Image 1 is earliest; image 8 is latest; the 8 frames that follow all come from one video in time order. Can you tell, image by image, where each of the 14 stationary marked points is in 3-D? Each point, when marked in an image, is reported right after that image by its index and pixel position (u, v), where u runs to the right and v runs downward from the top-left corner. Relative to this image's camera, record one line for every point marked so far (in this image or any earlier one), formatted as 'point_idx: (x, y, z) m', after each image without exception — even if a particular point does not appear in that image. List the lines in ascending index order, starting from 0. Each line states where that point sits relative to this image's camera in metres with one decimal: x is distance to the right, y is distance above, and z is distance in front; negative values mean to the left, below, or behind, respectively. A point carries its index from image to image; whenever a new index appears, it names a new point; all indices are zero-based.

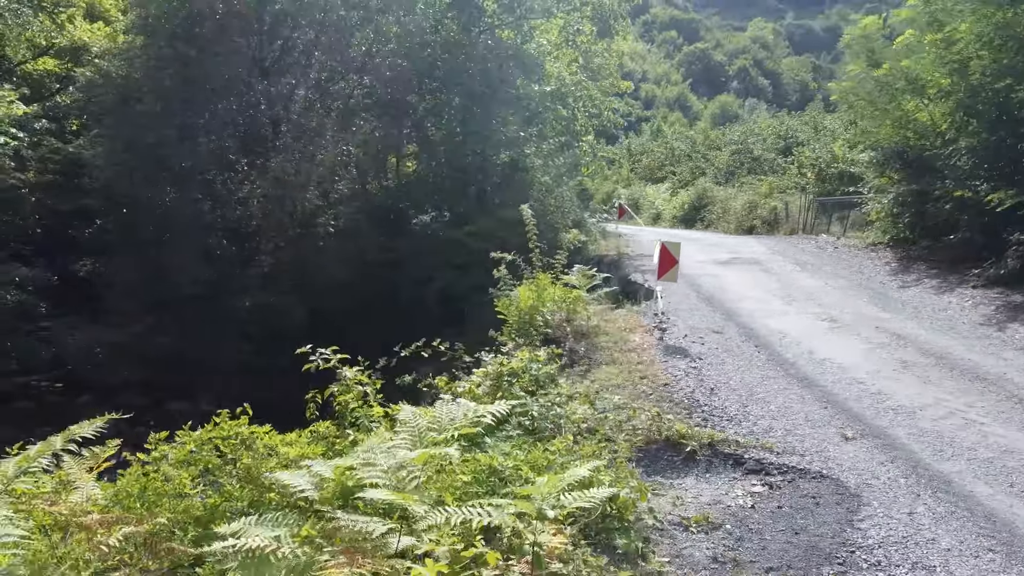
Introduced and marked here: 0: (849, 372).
0: (+2.9, -0.6, +6.5) m
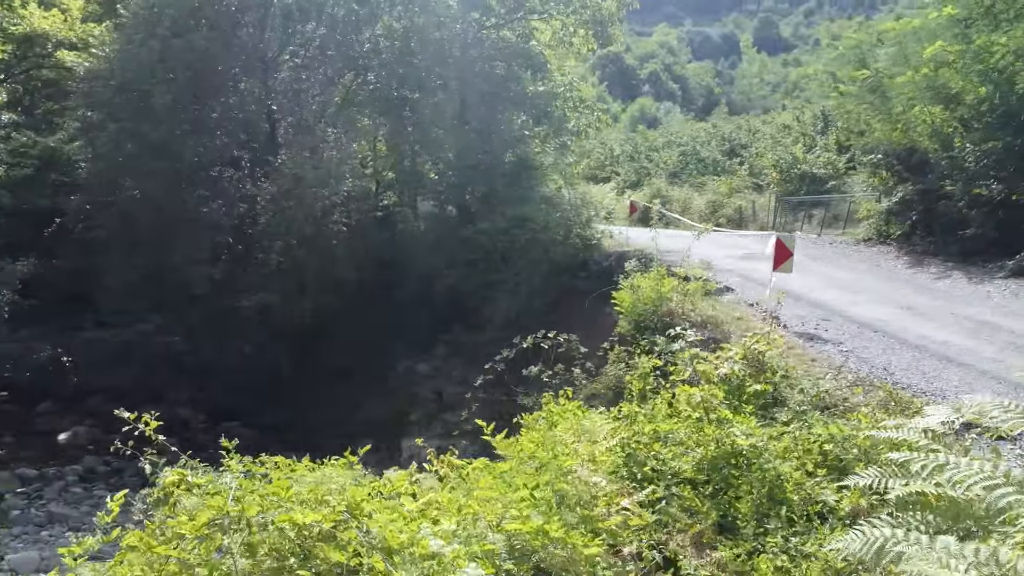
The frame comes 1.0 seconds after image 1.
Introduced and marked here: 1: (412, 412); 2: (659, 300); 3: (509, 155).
0: (+4.2, -0.5, +7.1) m
1: (-1.9, -2.1, +14.0) m
2: (+1.4, -0.1, +7.7) m
3: (-0.2, +2.5, +15.3) m
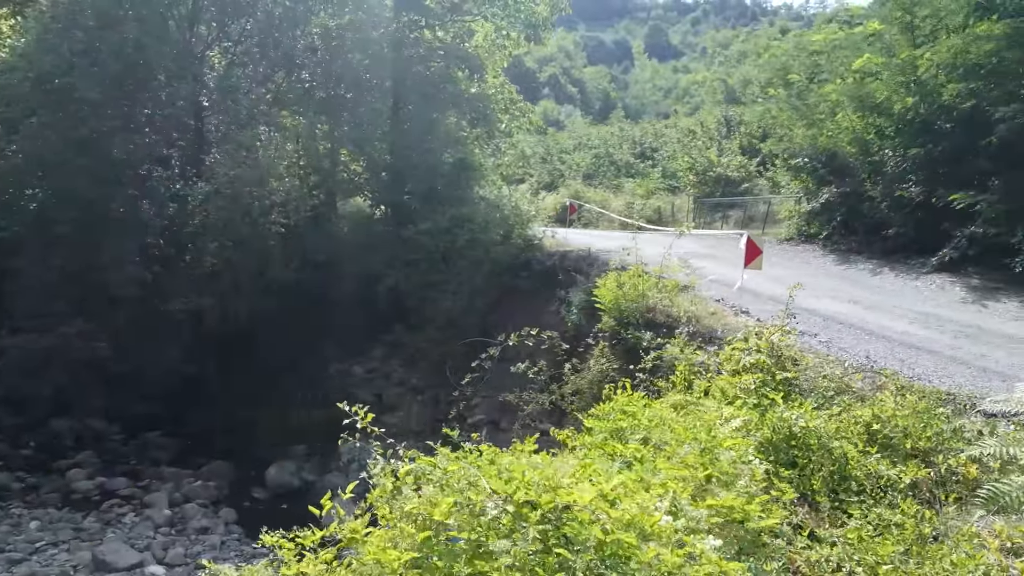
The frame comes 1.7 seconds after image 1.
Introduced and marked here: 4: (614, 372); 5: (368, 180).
0: (+4.1, -0.4, +7.8) m
1: (-2.8, -2.1, +13.9) m
2: (+1.3, -0.1, +8.0) m
3: (-1.3, +2.5, +15.3) m
4: (+1.0, -0.8, +7.8) m
5: (-2.7, +2.0, +15.2) m
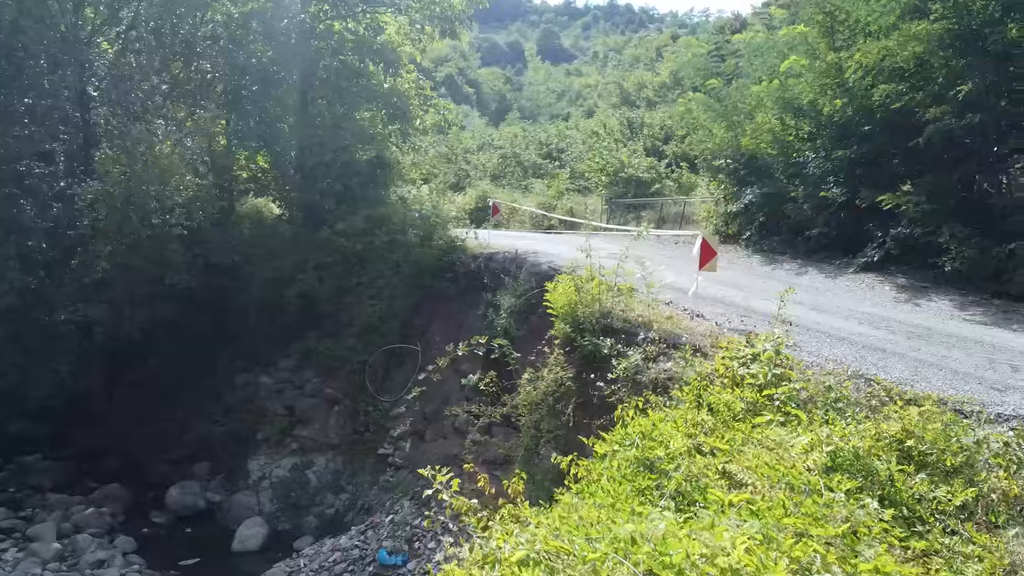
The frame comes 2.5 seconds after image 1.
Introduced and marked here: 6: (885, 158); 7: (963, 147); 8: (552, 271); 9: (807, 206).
0: (+3.6, -0.4, +7.7) m
1: (-4.0, -2.2, +12.9) m
2: (+0.8, -0.1, +7.6) m
3: (-2.8, +2.4, +14.6) m
4: (+0.5, -0.9, +7.3) m
5: (-4.1, +1.9, +14.3) m
6: (+5.3, +1.9, +11.7) m
7: (+5.9, +1.8, +10.7) m
8: (+0.6, +0.2, +11.7) m
9: (+4.7, +1.3, +12.9) m
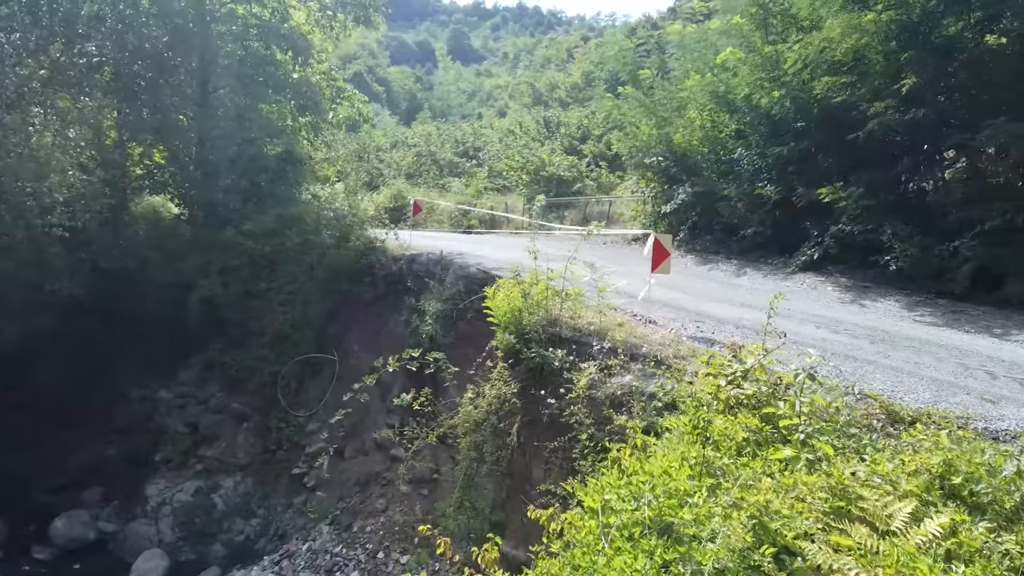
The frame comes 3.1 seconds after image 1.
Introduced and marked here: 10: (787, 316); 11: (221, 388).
0: (+3.0, -0.4, +7.3) m
1: (-5.1, -2.3, +11.6) m
2: (+0.3, -0.2, +6.9) m
3: (-4.1, +2.3, +13.4) m
4: (0.0, -0.9, +6.6) m
5: (-5.4, +1.8, +13.0) m
6: (+4.3, +1.9, +11.4) m
7: (+5.0, +1.8, +10.5) m
8: (-0.4, +0.2, +10.9) m
9: (+3.6, +1.3, +12.6) m
10: (+2.8, -0.3, +8.2) m
11: (-4.3, -1.5, +12.1) m
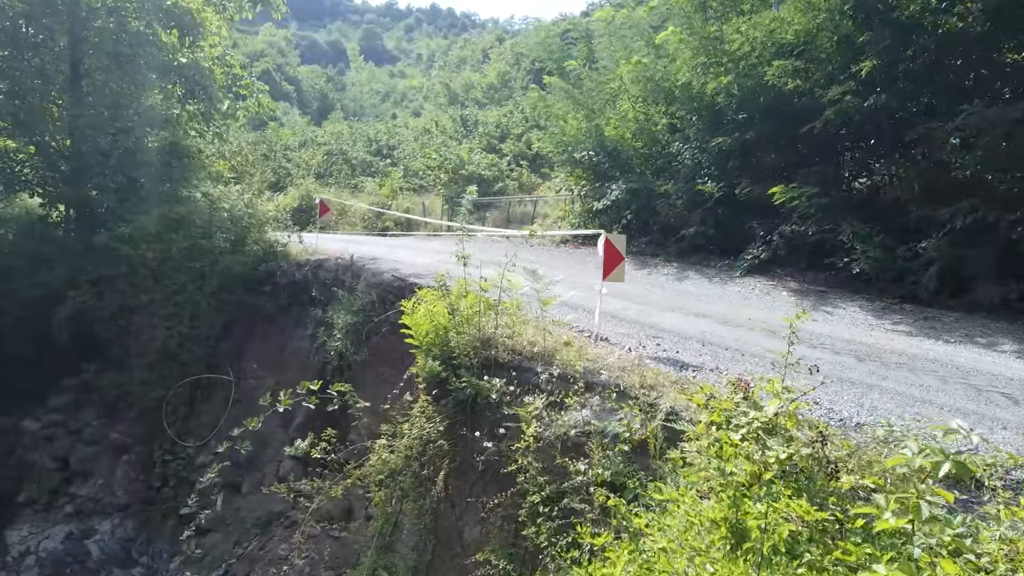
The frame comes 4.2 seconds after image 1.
0: (+2.5, -0.5, +6.3) m
1: (-6.0, -2.5, +9.7) m
2: (-0.3, -0.3, +5.6) m
3: (-5.3, +2.2, +11.6) m
4: (-0.5, -1.0, +5.3) m
5: (-6.5, +1.6, +11.1) m
6: (+3.3, +1.8, +10.5) m
7: (+4.1, +1.8, +9.7) m
8: (-1.3, +0.1, +9.6) m
9: (+2.4, +1.2, +11.6) m
10: (+2.1, -0.3, +7.2) m
11: (-5.4, -1.6, +10.3) m
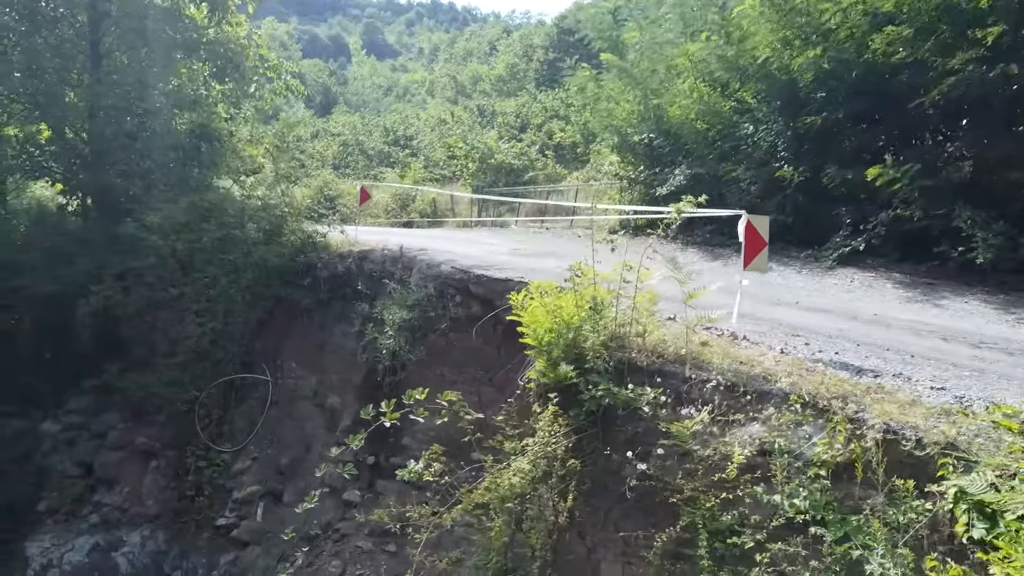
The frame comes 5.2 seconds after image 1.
0: (+3.3, -0.4, +5.5) m
1: (-5.2, -2.4, +8.9) m
2: (+0.5, -0.2, +4.7) m
3: (-4.5, +2.2, +10.8) m
4: (+0.3, -0.9, +4.4) m
5: (-5.7, +1.7, +10.2) m
6: (+4.1, +1.9, +9.7) m
7: (+4.9, +1.9, +8.8) m
8: (-0.5, +0.2, +8.7) m
9: (+3.2, +1.3, +10.7) m
10: (+2.9, -0.3, +6.4) m
11: (-4.6, -1.6, +9.4) m
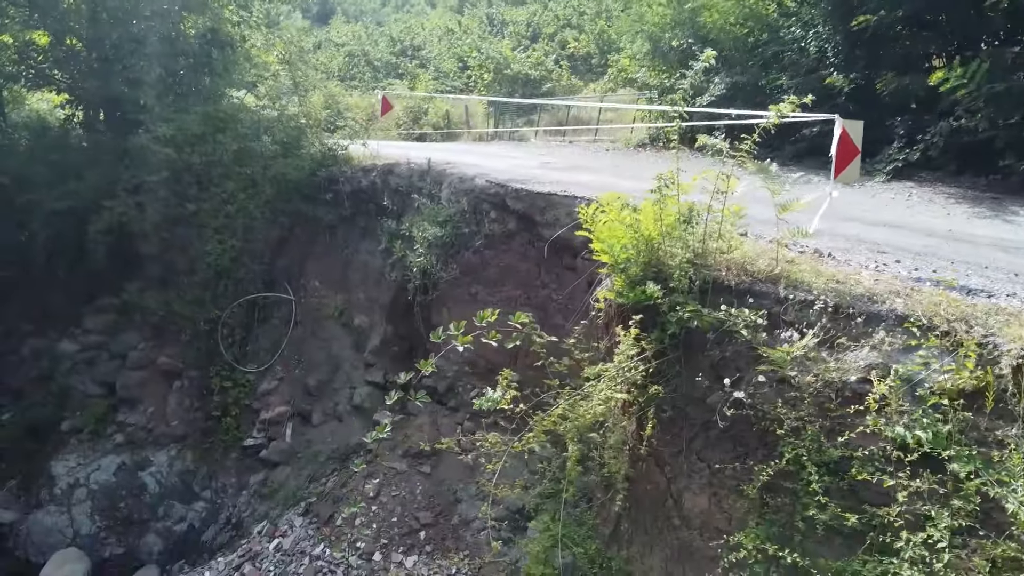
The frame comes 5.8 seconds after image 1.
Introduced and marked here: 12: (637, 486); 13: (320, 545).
0: (+3.7, +0.1, +5.1) m
1: (-4.8, -1.5, +8.7) m
2: (+0.9, +0.3, +4.3) m
3: (-4.1, +3.3, +10.1) m
4: (+0.7, -0.5, +4.1) m
5: (-5.3, +2.7, +9.6) m
6: (+4.5, +2.9, +9.0) m
7: (+5.3, +2.8, +8.2) m
8: (-0.1, +1.0, +8.3) m
9: (+3.6, +2.4, +10.1) m
10: (+3.3, +0.4, +5.9) m
11: (-4.2, -0.6, +9.2) m
12: (+0.7, -1.0, +4.2) m
13: (-1.5, -2.3, +6.7) m
